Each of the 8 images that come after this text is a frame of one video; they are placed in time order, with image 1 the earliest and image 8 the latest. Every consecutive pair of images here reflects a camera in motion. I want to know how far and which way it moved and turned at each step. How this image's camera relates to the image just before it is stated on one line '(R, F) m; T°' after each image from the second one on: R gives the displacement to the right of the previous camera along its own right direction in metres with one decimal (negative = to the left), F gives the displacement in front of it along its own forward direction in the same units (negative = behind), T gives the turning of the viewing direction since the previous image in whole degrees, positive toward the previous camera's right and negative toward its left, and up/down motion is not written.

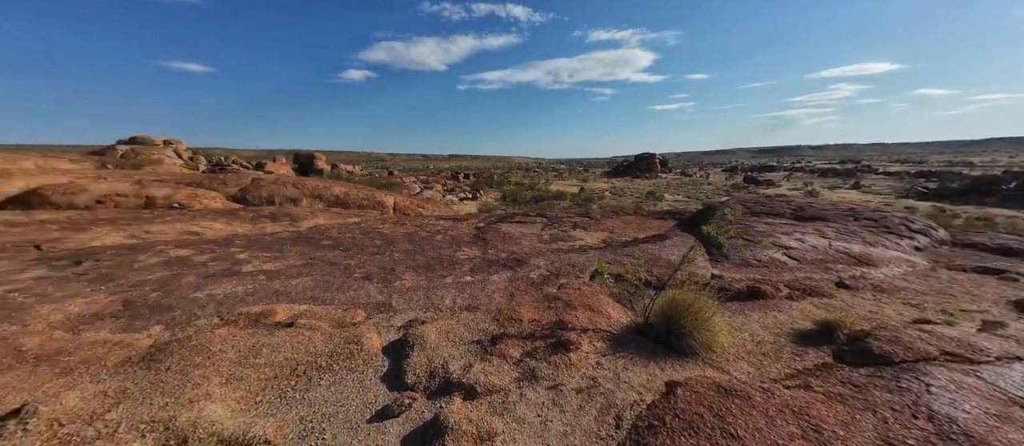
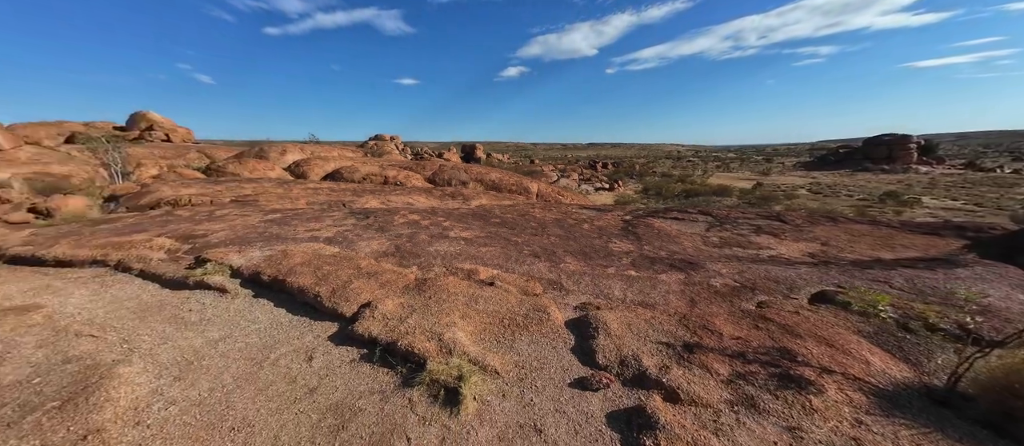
(-0.2, -0.1) m; -29°
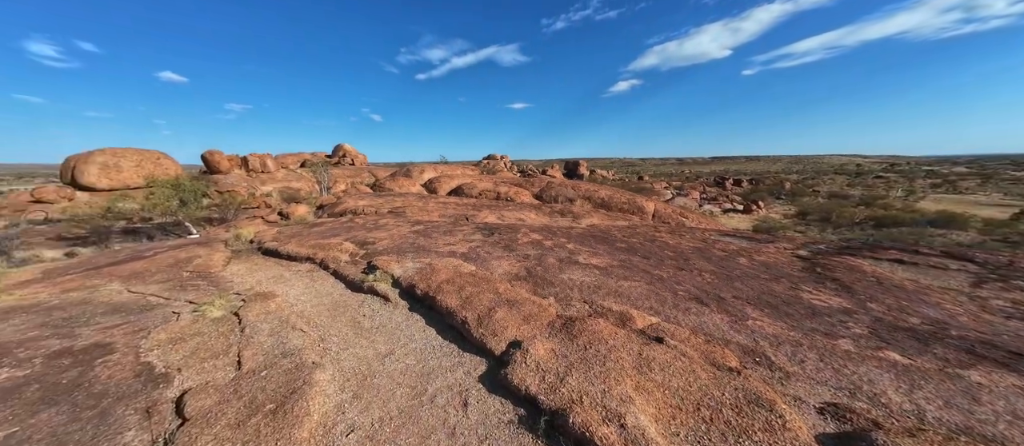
(-0.5, +0.3) m; -21°
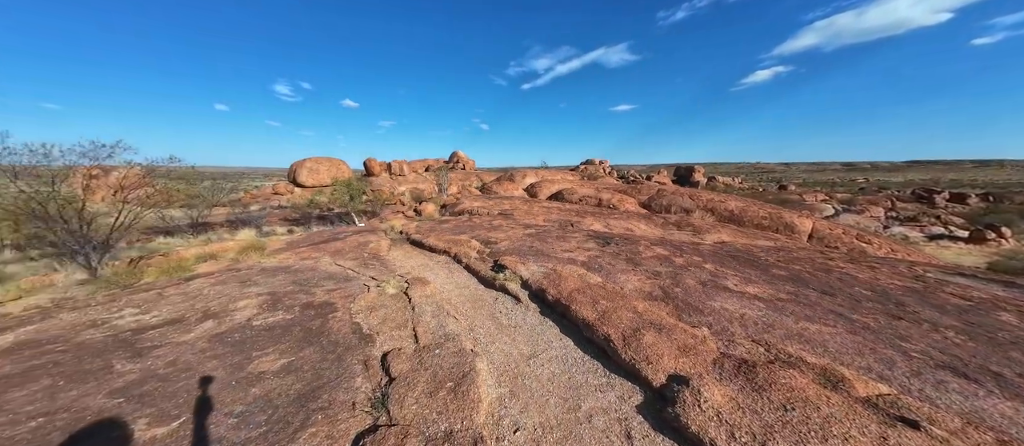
(-0.4, 0.0) m; -20°
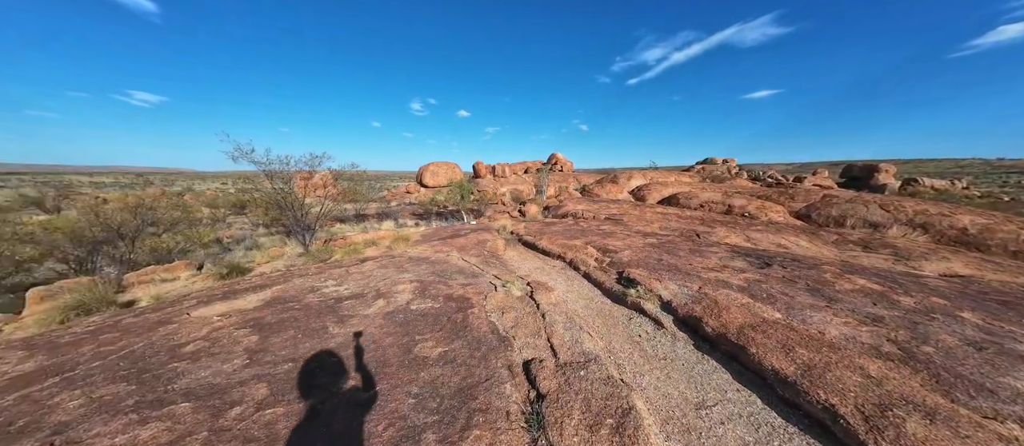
(-0.4, +0.1) m; -21°
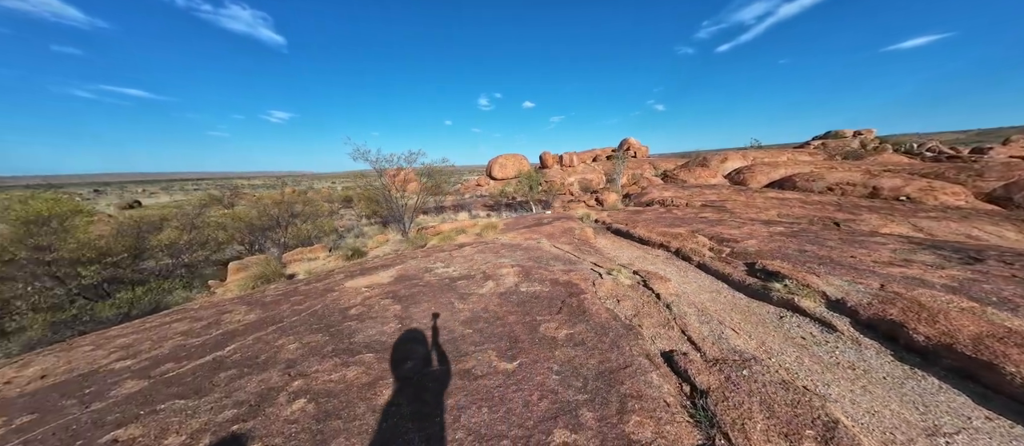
(-0.5, 0.0) m; -16°
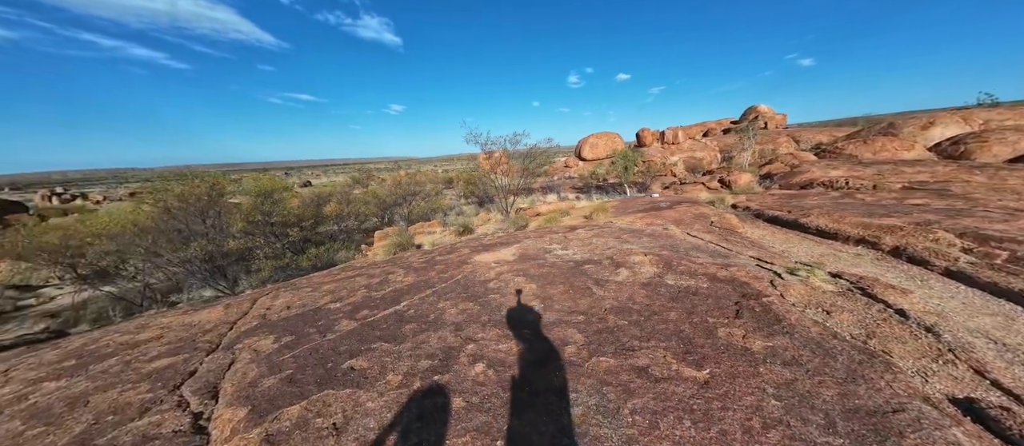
(-0.7, +0.1) m; -21°
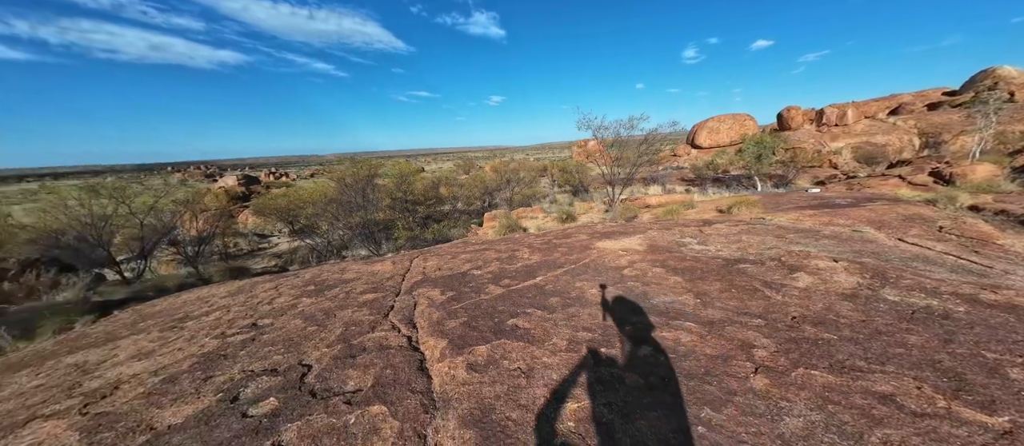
(-0.7, -0.2) m; -21°
